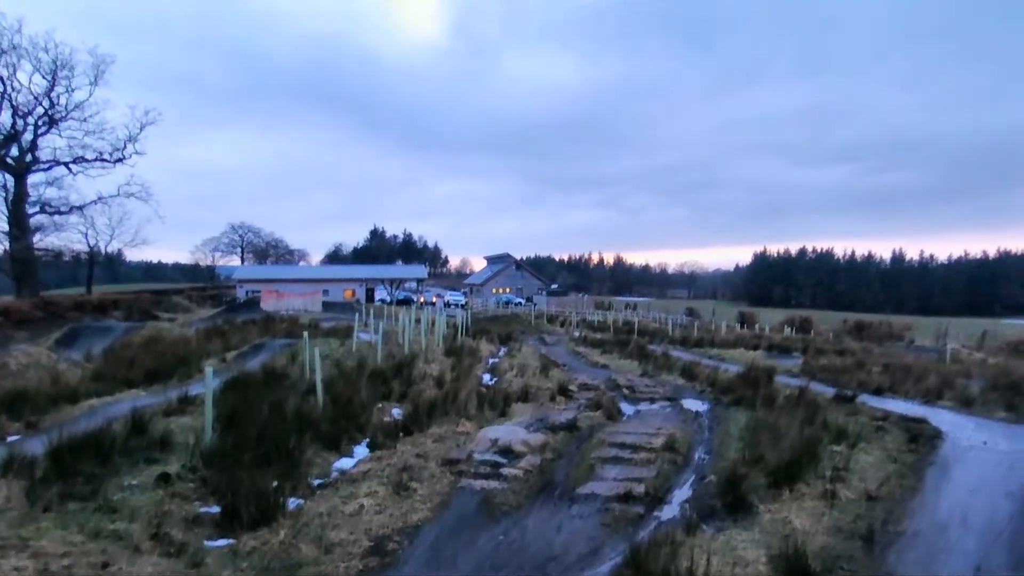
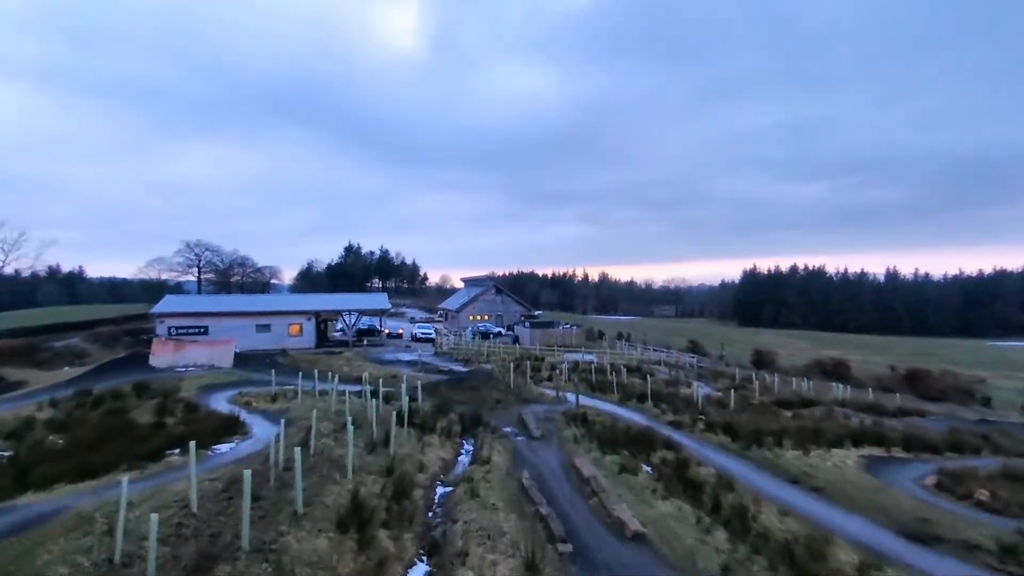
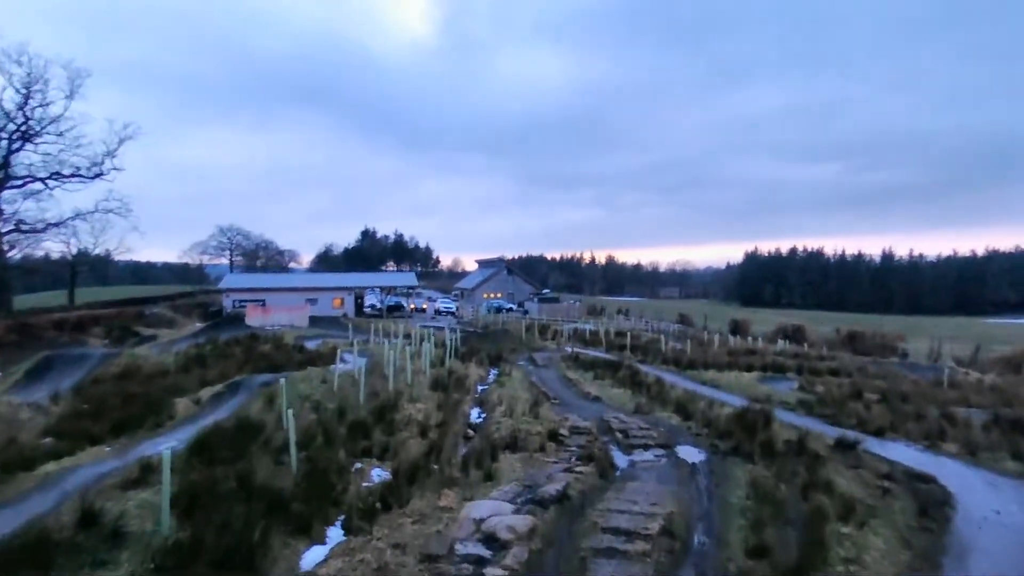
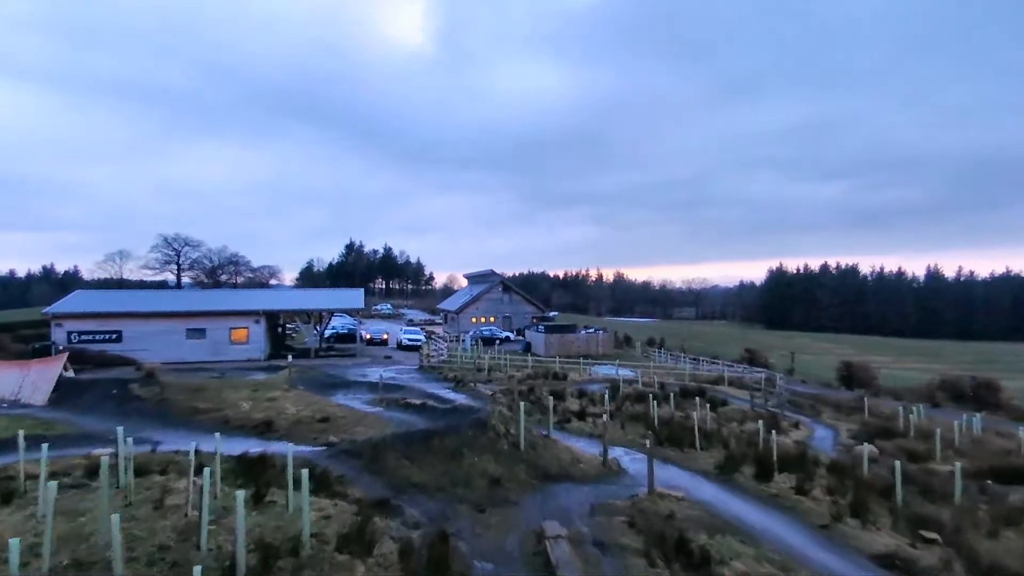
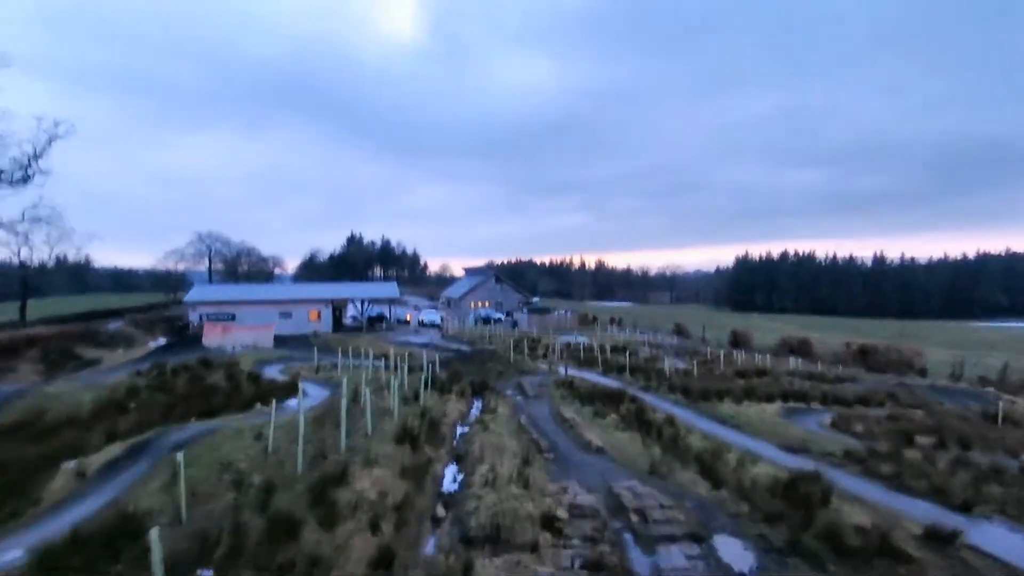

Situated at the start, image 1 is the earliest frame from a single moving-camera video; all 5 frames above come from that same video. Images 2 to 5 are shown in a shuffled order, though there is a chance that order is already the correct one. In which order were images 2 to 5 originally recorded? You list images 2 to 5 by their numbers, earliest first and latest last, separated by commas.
3, 5, 2, 4
